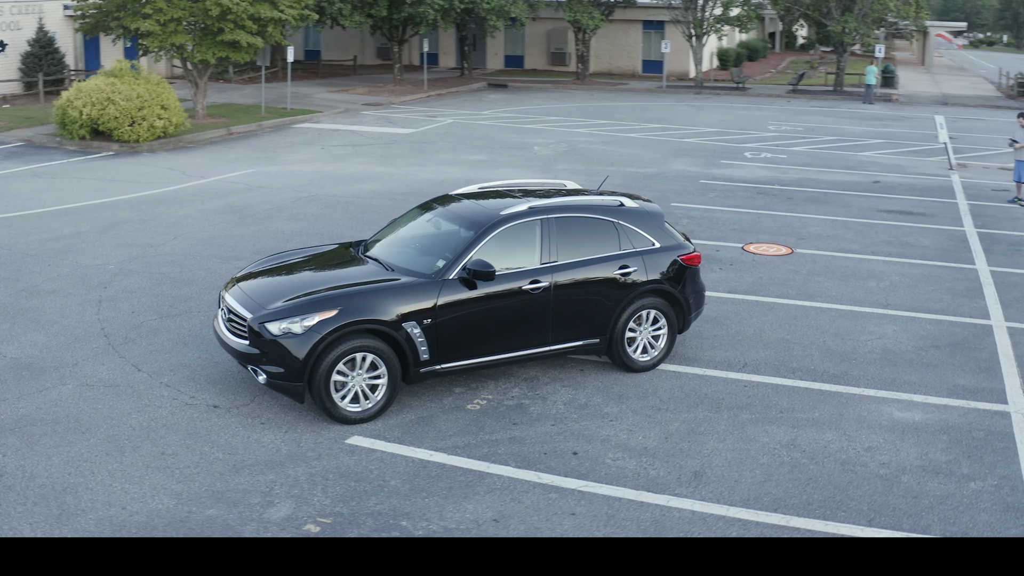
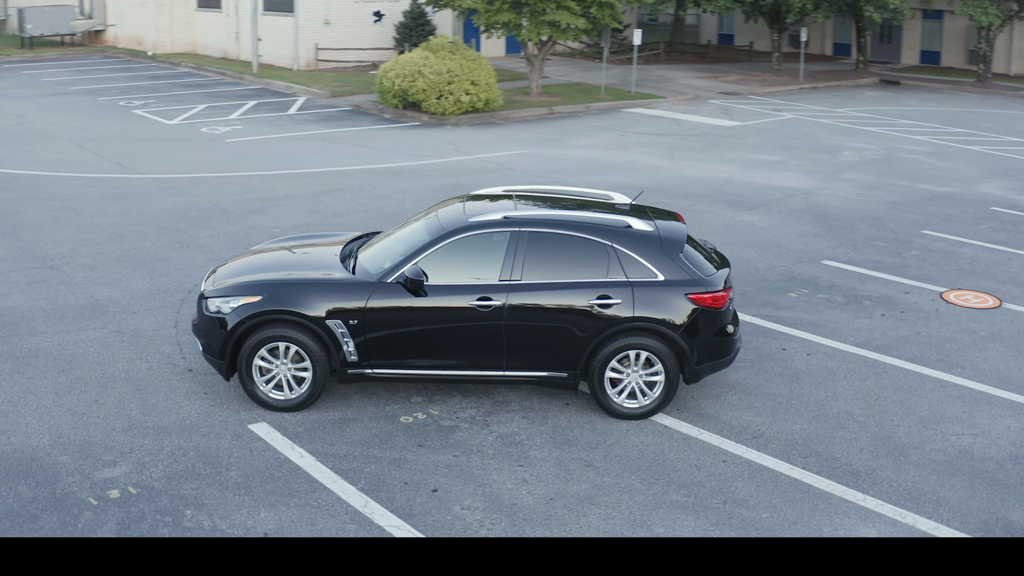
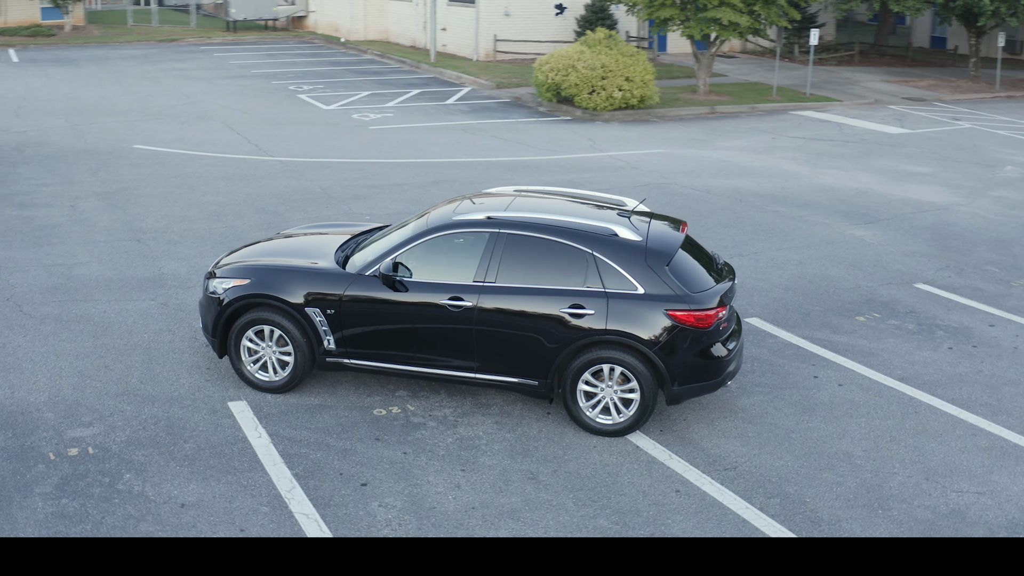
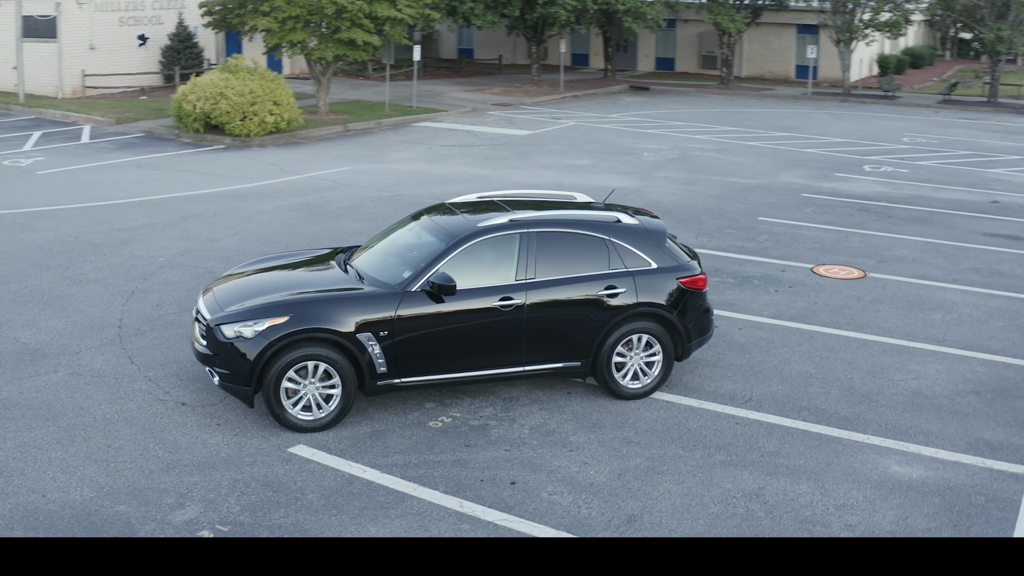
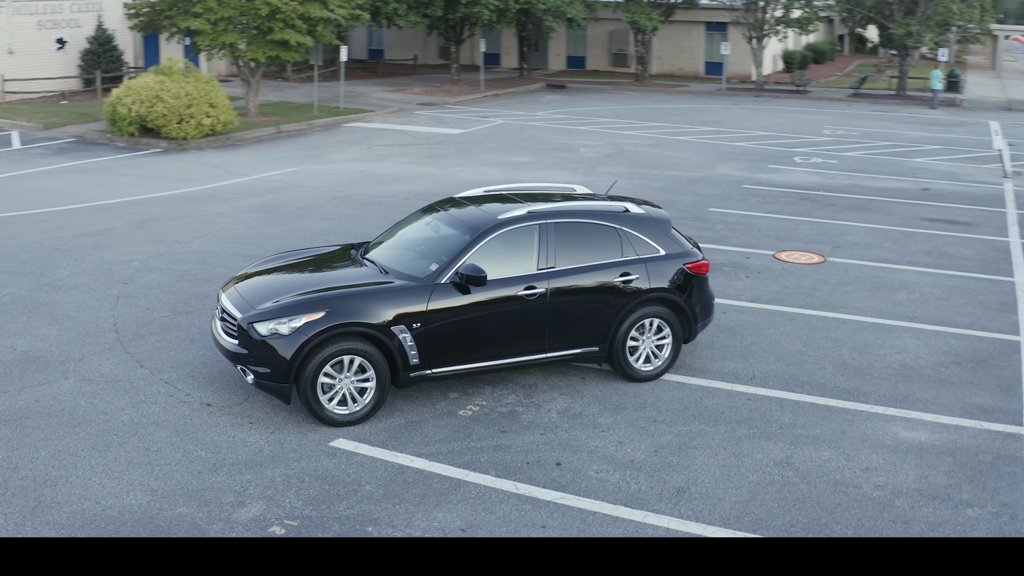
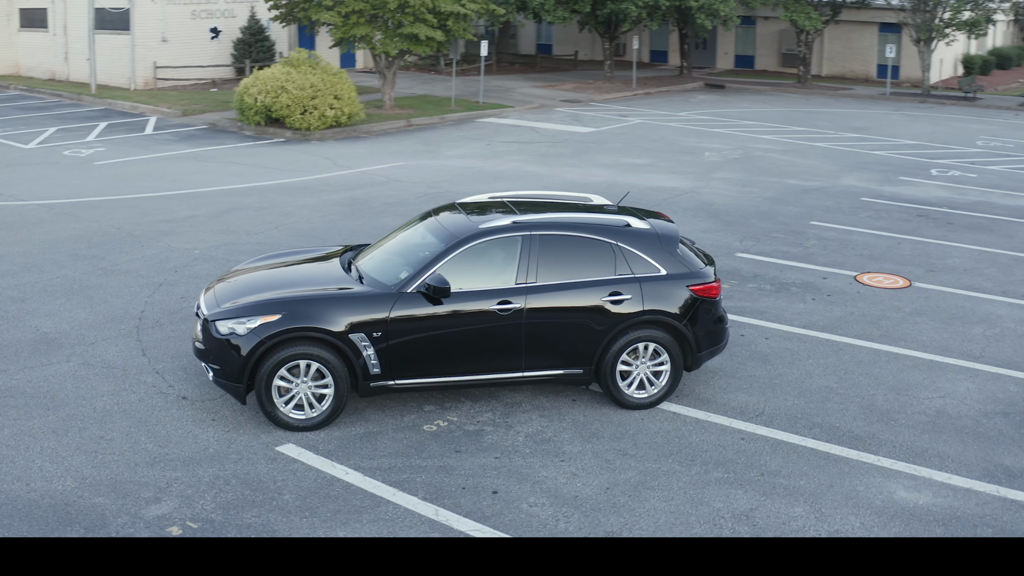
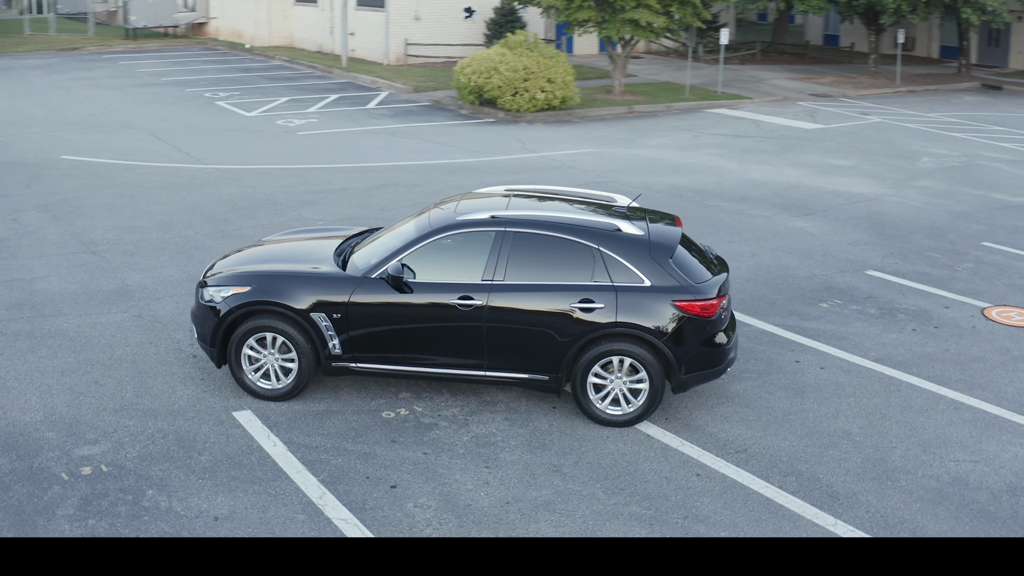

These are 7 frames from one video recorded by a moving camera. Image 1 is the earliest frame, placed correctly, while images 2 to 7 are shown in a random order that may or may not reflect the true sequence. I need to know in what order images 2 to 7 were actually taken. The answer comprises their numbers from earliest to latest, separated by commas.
5, 4, 6, 2, 7, 3
